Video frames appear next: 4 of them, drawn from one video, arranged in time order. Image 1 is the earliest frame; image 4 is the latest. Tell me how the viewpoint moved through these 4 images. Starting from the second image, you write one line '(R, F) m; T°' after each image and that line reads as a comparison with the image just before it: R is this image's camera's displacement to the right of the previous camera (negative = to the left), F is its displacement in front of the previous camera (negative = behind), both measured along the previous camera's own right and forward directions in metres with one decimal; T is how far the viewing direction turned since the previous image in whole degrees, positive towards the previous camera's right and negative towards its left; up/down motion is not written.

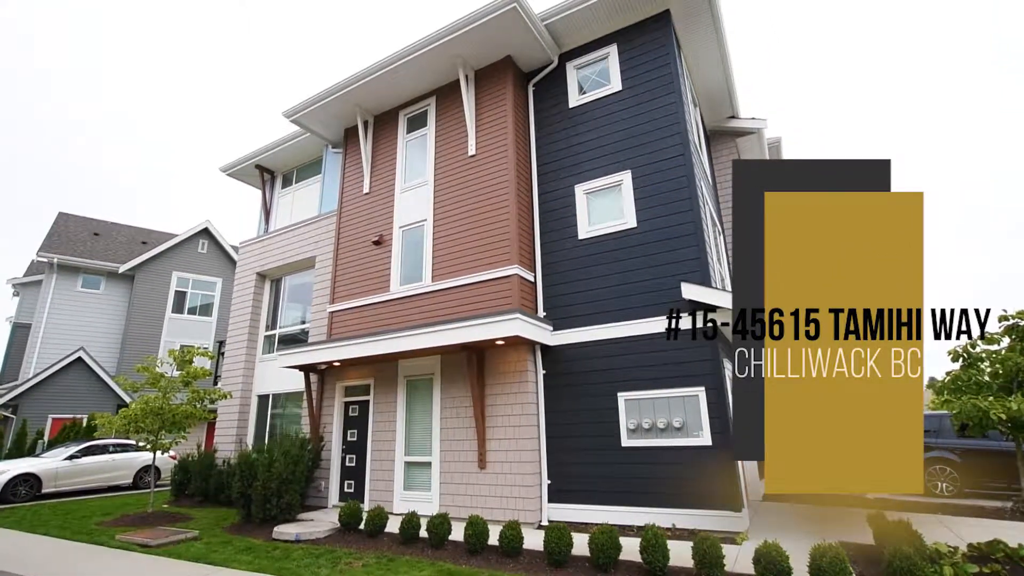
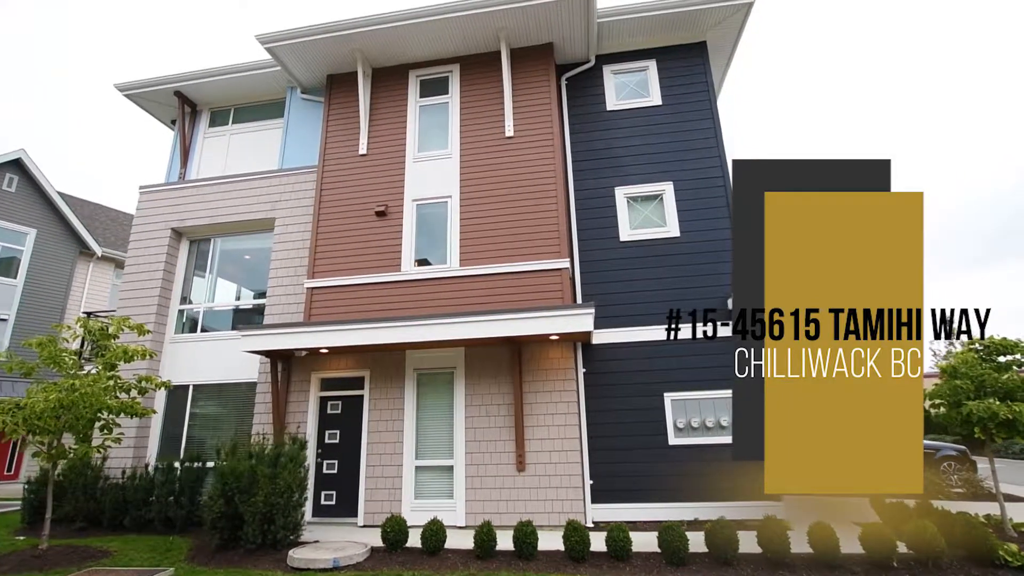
(-3.5, +1.1) m; +20°
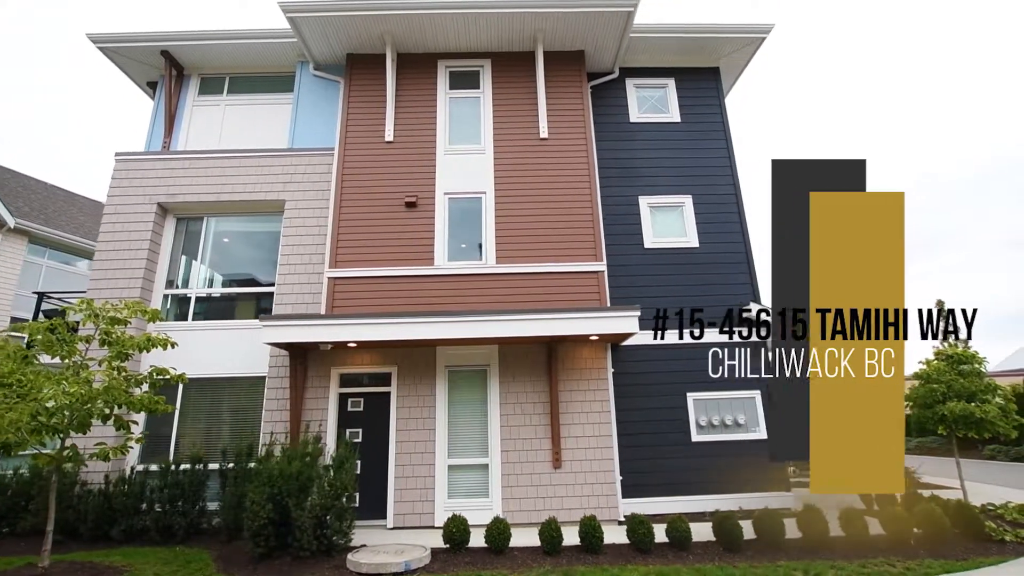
(-2.0, +0.1) m; +10°
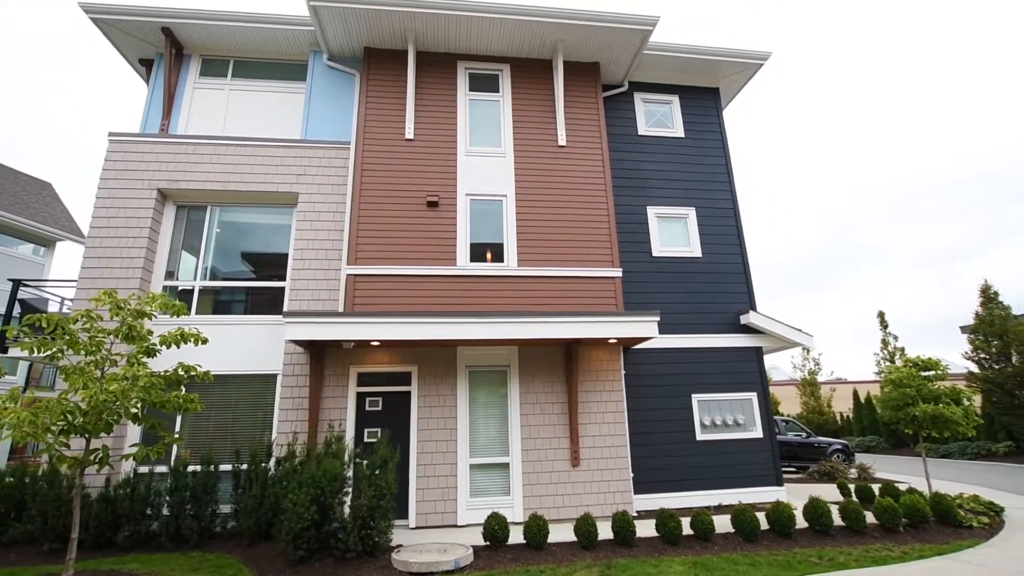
(-1.3, -0.1) m; +6°
